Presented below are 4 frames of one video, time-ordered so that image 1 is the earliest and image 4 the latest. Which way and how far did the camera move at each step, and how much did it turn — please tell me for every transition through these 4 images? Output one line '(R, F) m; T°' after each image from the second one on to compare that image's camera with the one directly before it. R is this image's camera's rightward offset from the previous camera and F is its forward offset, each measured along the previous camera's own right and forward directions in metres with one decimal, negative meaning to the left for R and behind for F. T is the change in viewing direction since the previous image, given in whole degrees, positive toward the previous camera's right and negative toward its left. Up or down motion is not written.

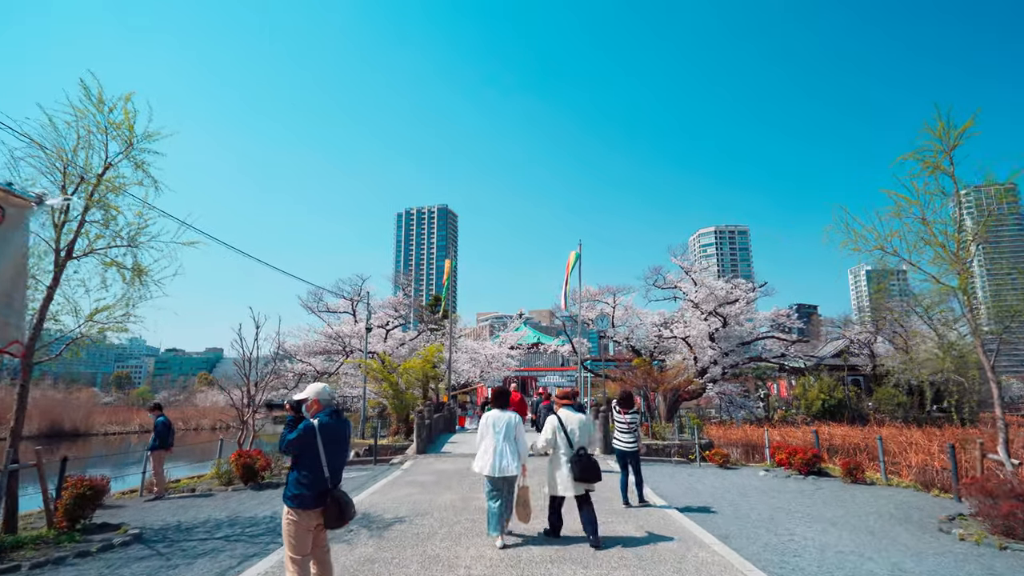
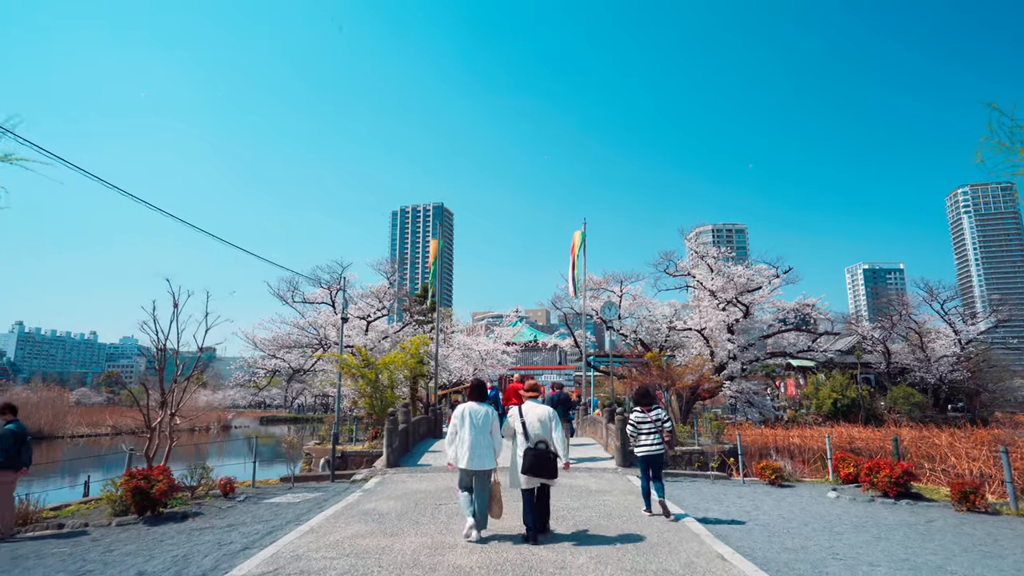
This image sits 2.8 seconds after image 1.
(0.0, +2.4) m; 0°
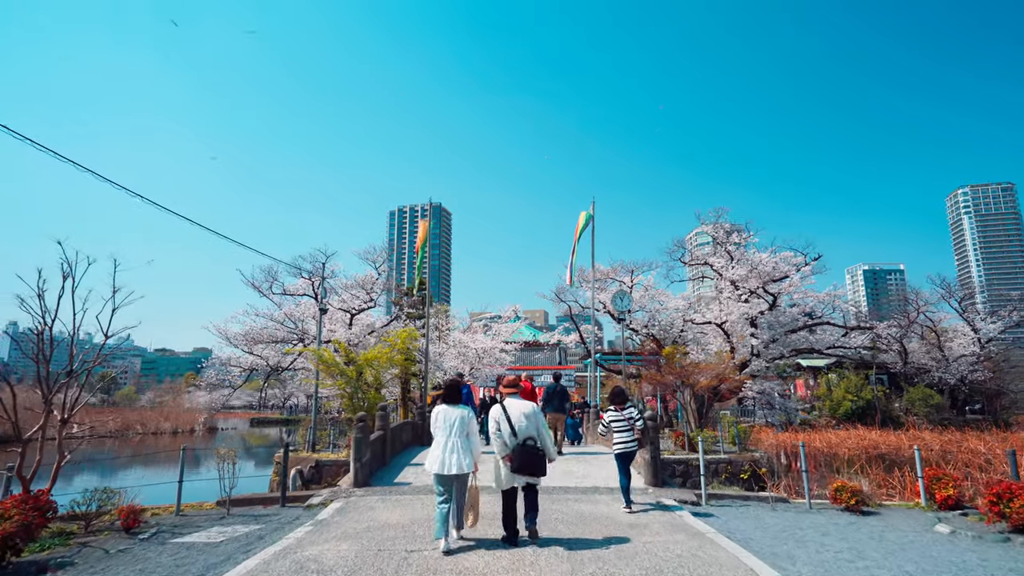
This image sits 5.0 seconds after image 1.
(0.0, +2.0) m; 0°
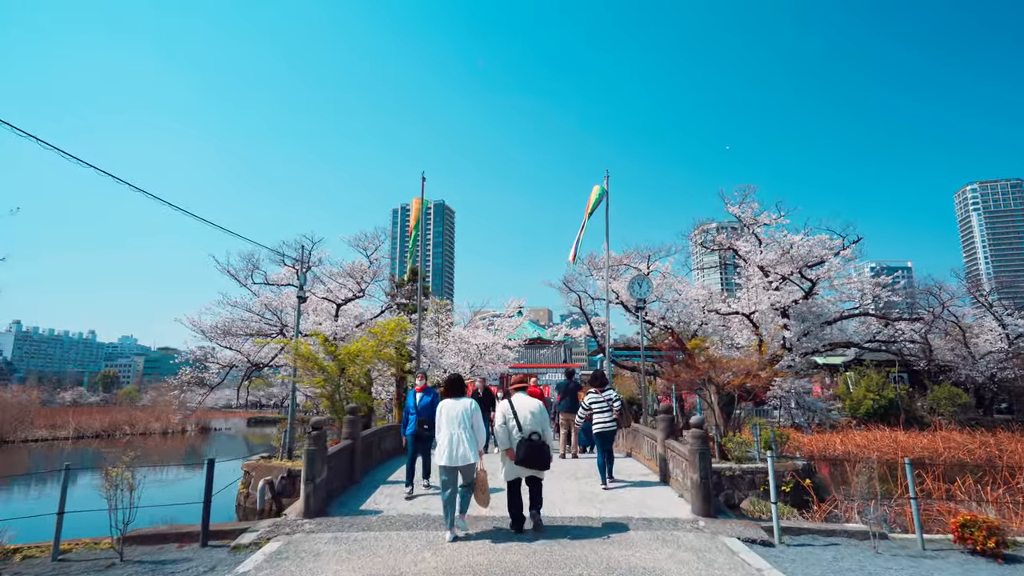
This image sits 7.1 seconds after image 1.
(0.0, +1.9) m; 0°
